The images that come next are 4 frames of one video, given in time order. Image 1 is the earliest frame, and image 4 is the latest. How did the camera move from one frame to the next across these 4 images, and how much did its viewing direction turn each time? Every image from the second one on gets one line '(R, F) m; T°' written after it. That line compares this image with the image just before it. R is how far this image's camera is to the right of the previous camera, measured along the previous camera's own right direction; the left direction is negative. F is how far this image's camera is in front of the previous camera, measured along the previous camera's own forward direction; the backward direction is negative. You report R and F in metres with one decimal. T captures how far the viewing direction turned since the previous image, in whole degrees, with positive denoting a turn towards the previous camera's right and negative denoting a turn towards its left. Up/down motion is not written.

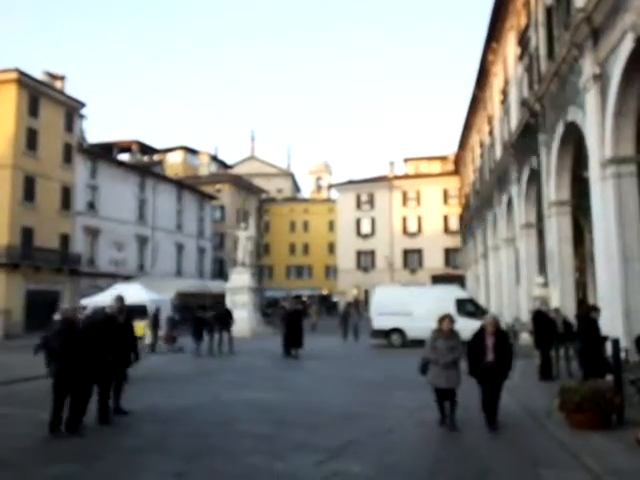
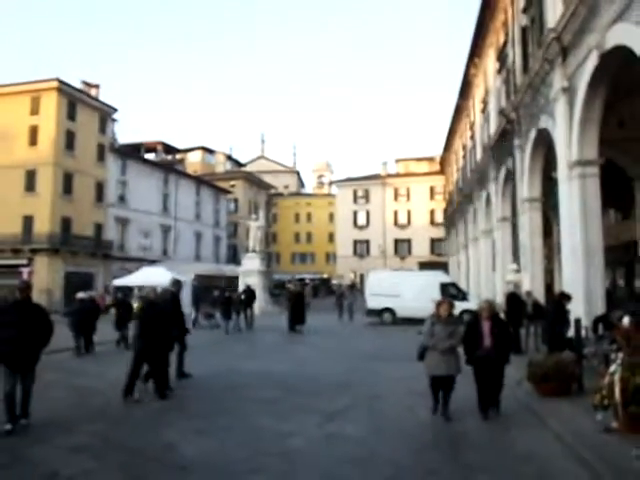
(+0.1, -1.4) m; -1°
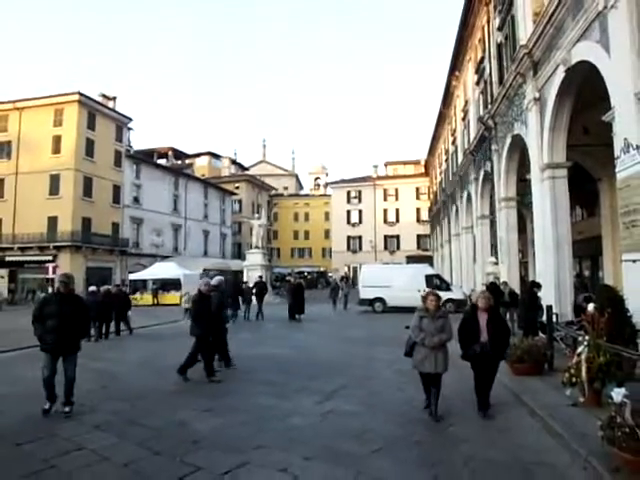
(-0.1, -1.1) m; 0°
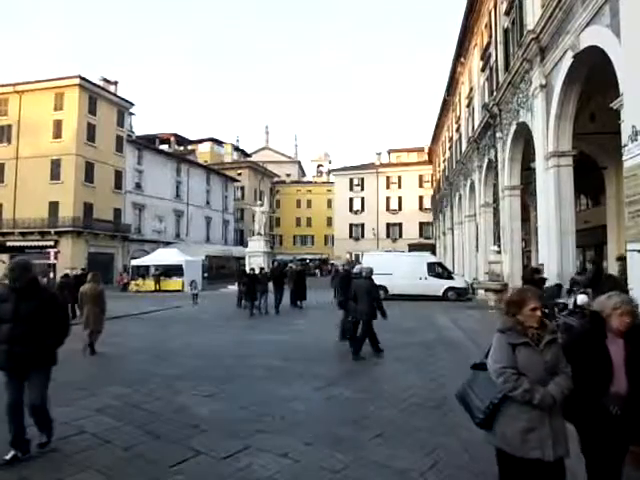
(+0.1, 0.0) m; 0°
